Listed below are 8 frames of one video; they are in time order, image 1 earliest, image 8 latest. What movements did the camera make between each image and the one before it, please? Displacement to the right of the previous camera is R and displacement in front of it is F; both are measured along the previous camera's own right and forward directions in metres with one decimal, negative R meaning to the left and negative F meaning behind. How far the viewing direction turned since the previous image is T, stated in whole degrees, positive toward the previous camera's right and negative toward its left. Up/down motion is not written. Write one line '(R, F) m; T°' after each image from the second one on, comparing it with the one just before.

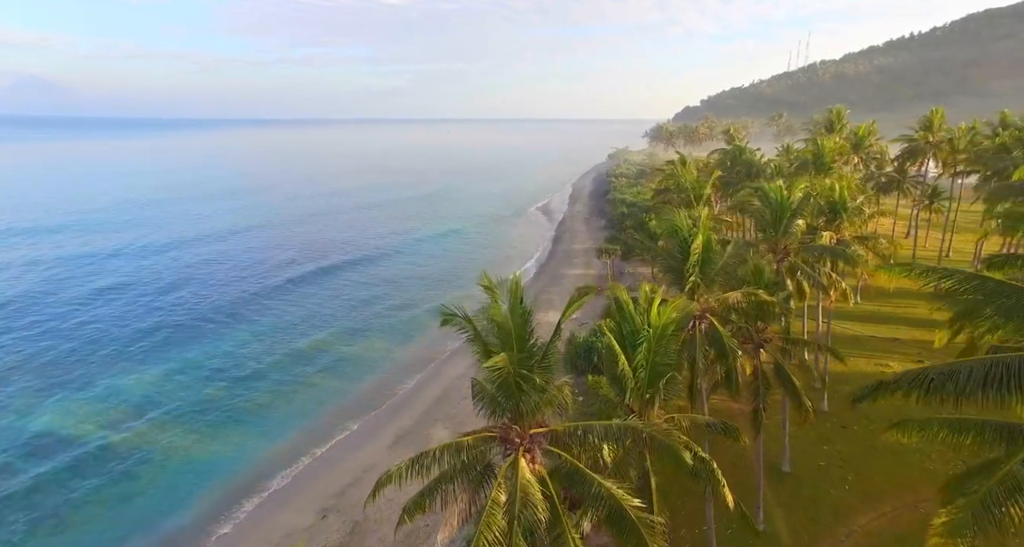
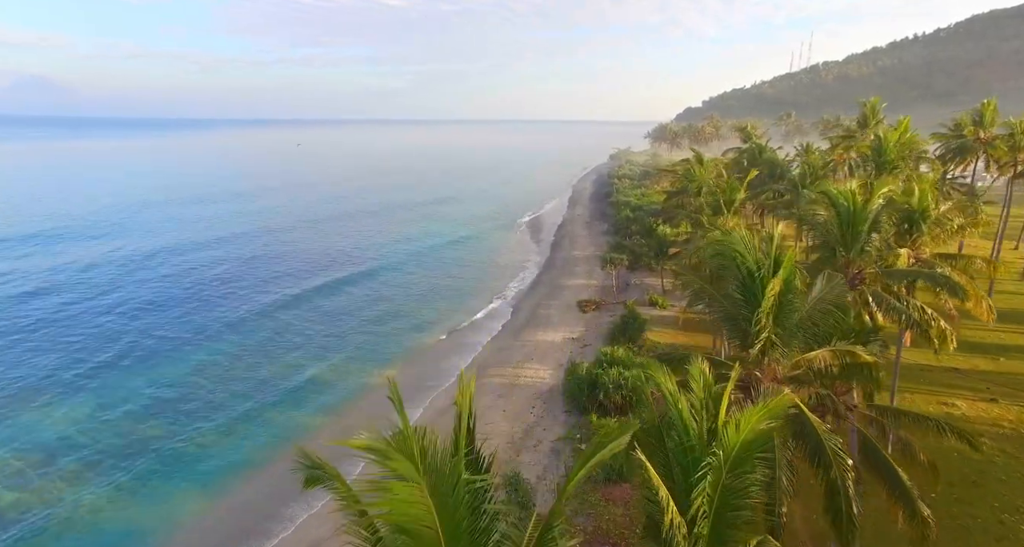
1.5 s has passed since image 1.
(+0.4, +4.8) m; 0°
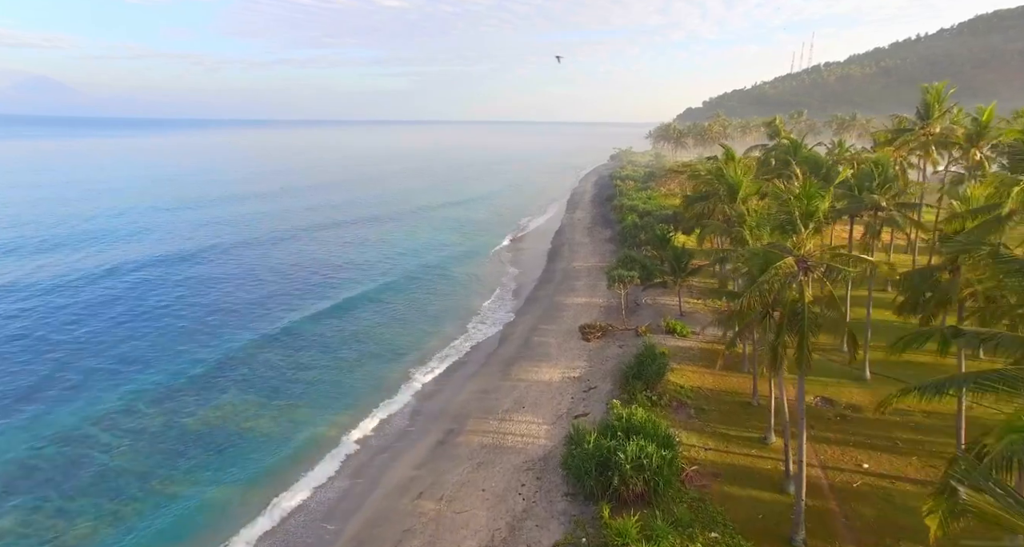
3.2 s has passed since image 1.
(+0.6, +6.8) m; 0°
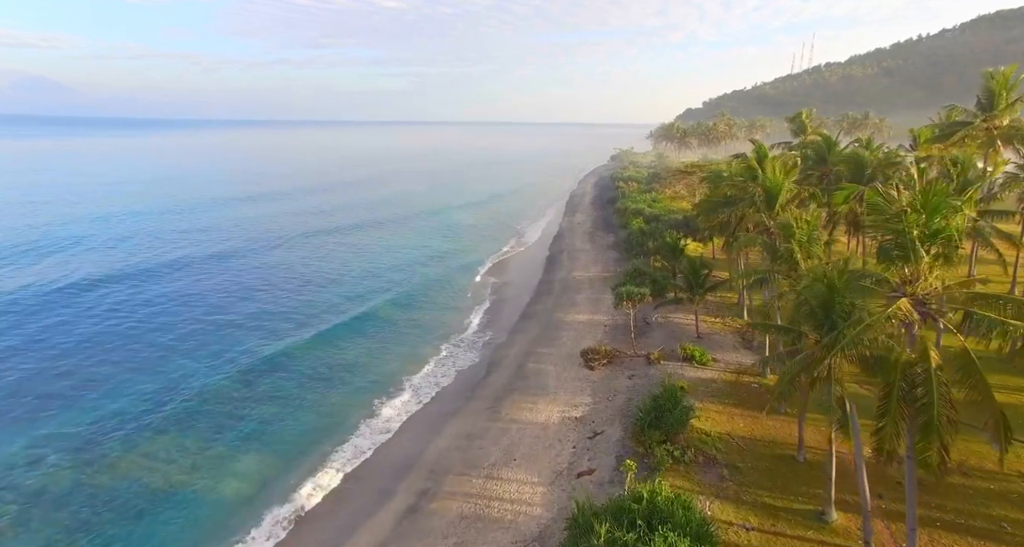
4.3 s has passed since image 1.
(+0.4, +4.8) m; 0°
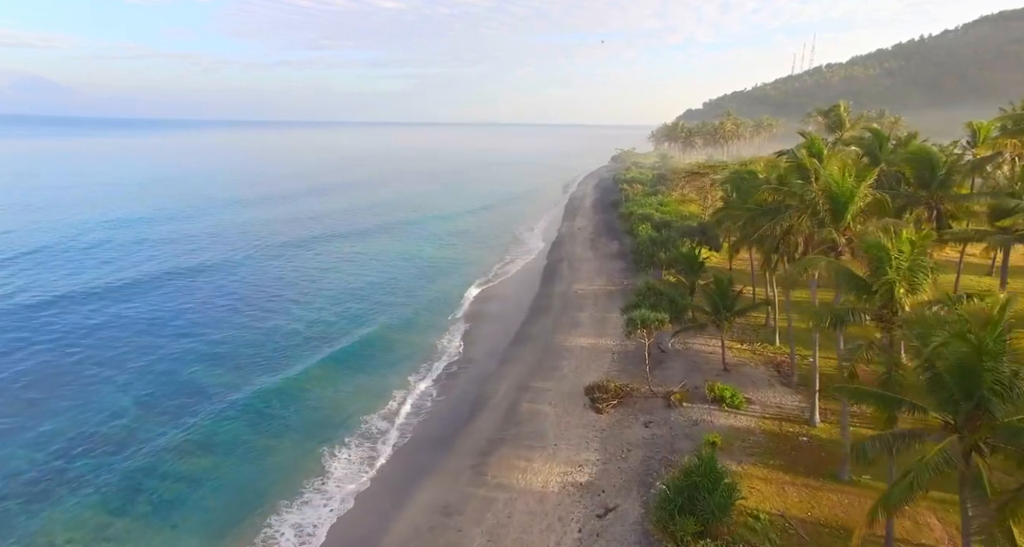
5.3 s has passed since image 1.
(+0.4, +5.1) m; 0°
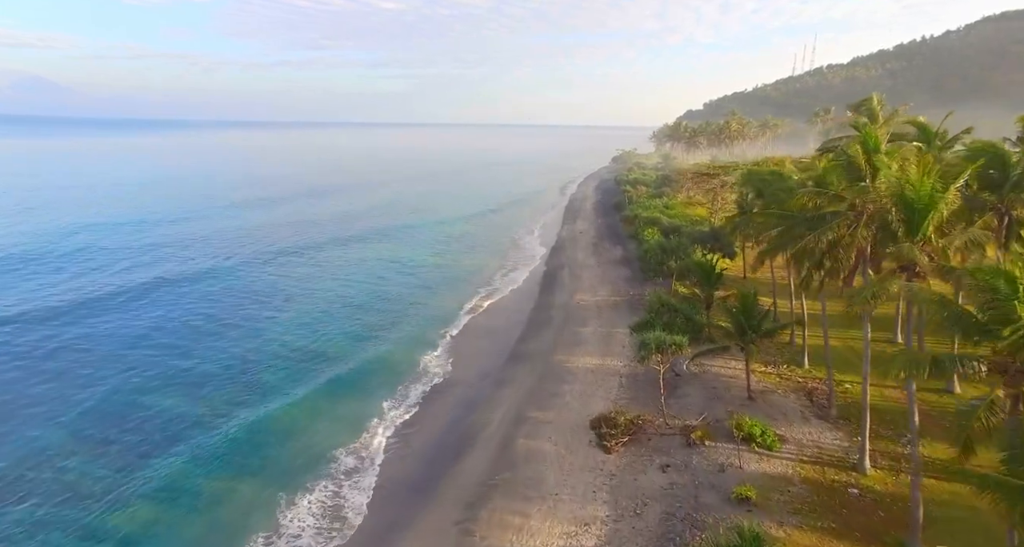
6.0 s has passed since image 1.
(+0.2, +3.3) m; 0°
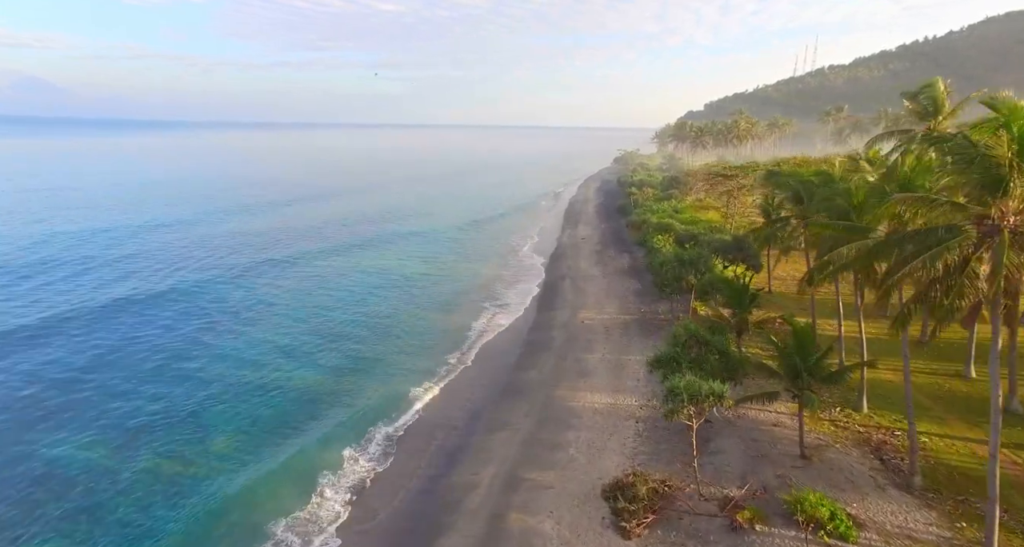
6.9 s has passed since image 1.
(+0.3, +4.9) m; 0°
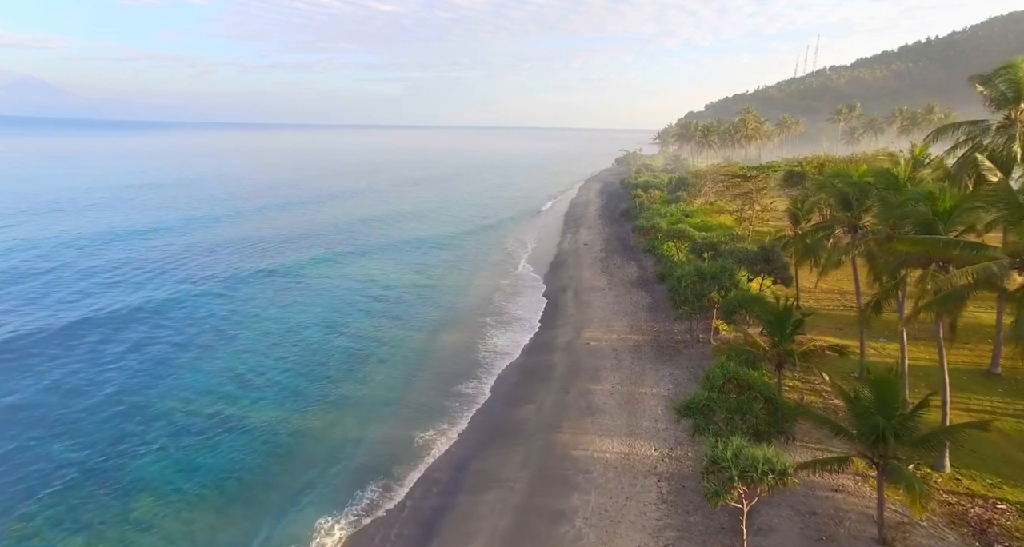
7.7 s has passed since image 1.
(+0.2, +4.3) m; 0°
